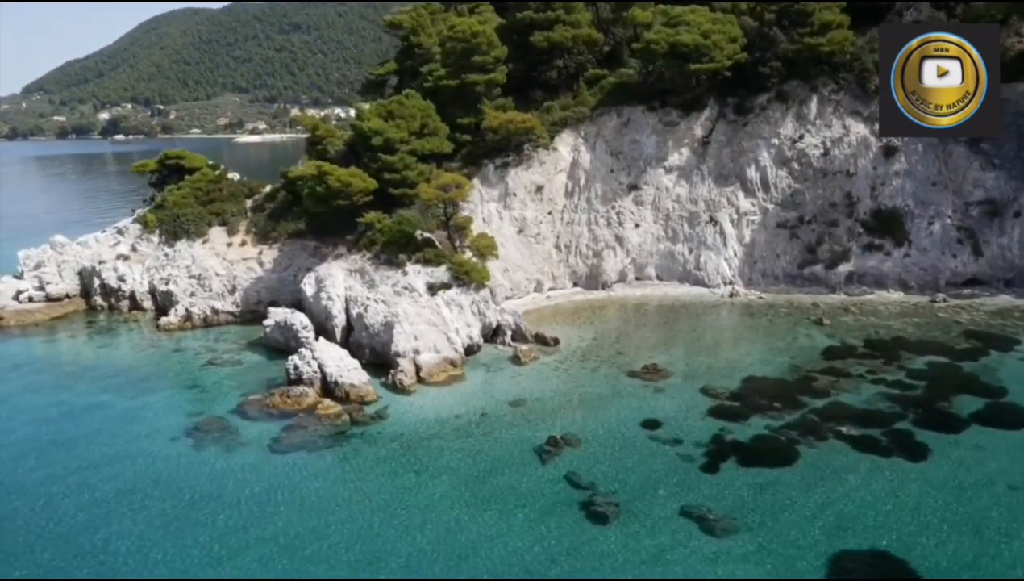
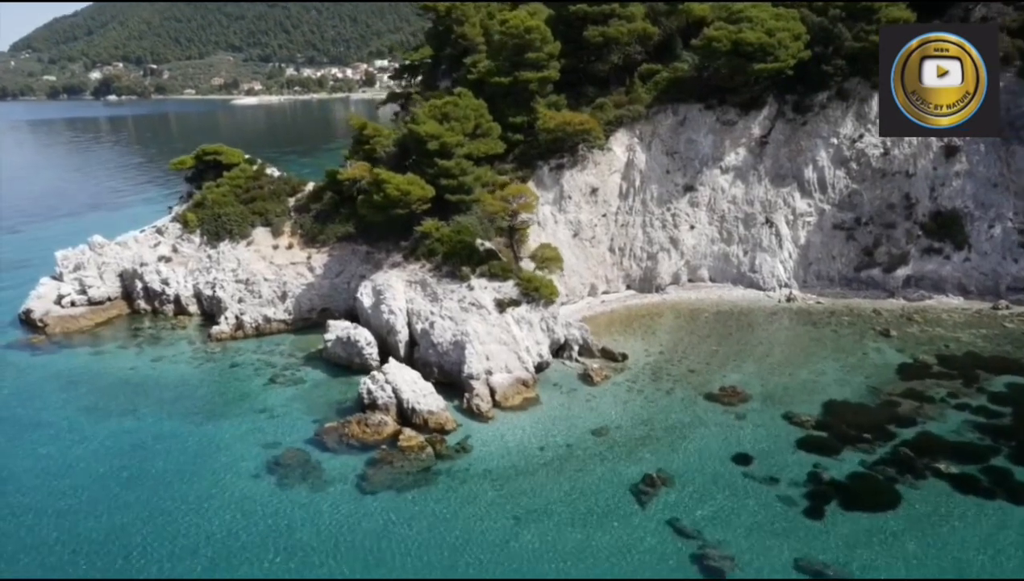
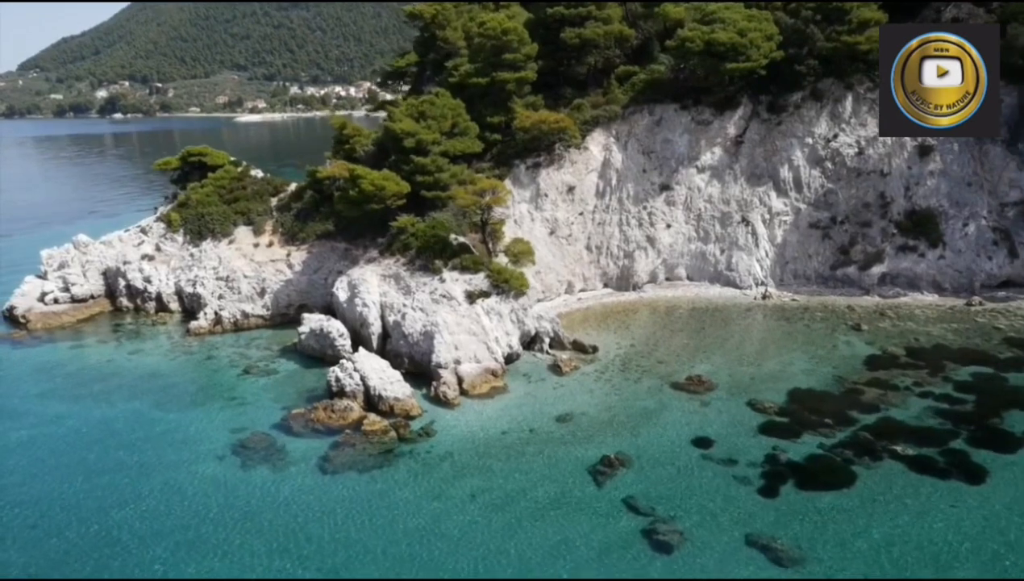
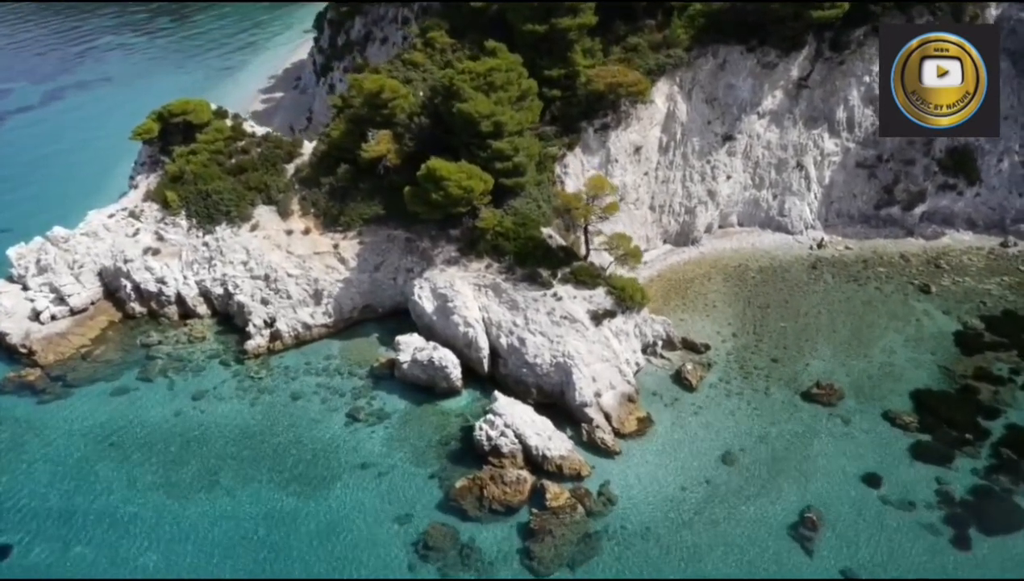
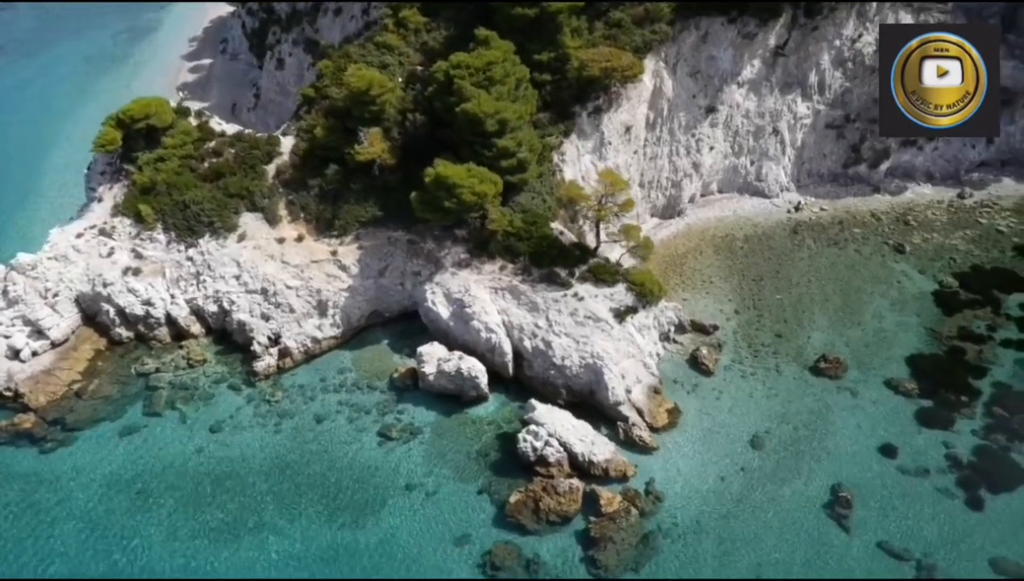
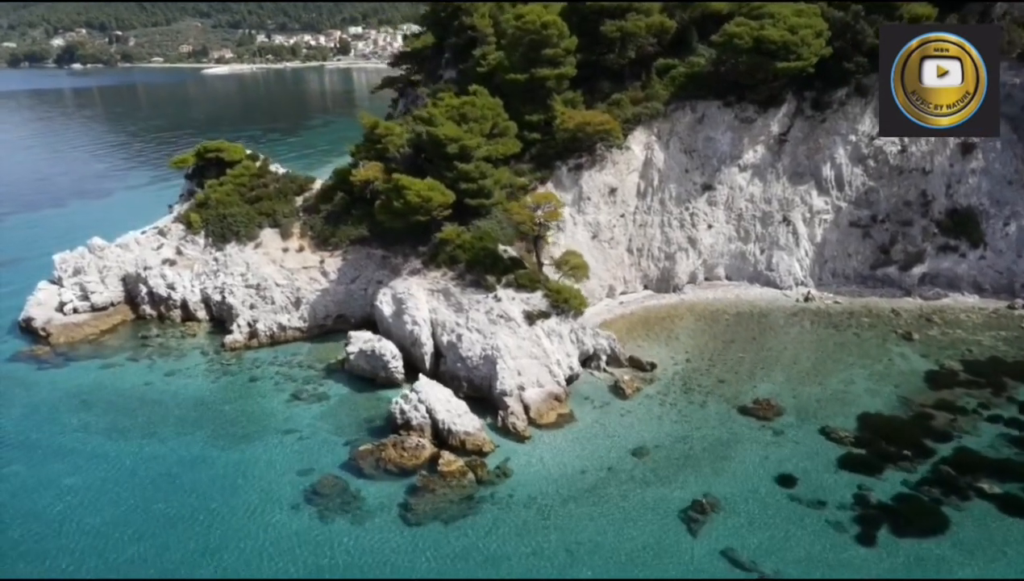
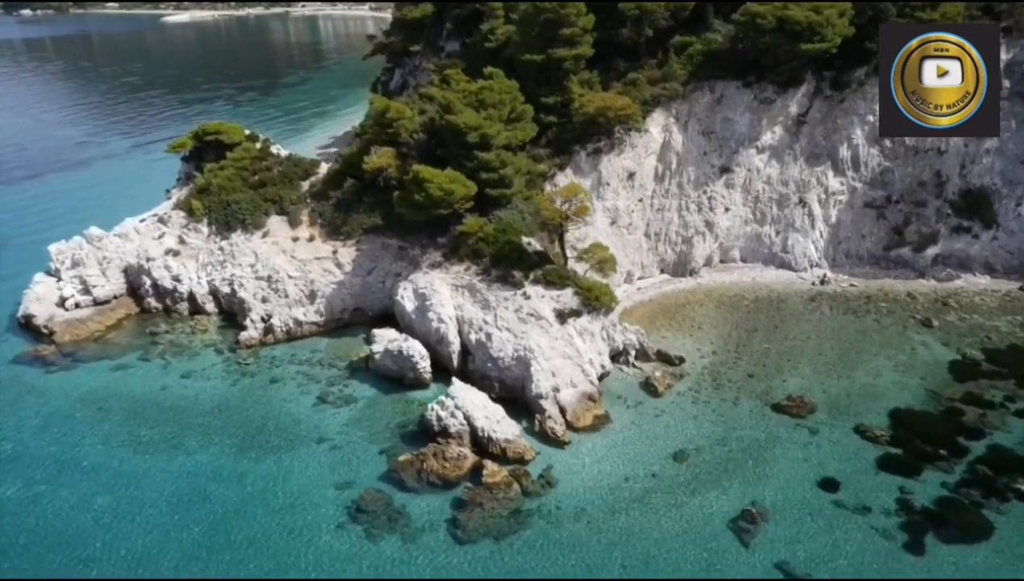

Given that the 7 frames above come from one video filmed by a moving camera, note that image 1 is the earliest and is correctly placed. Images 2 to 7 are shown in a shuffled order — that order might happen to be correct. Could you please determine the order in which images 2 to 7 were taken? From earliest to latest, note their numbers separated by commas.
3, 2, 6, 7, 4, 5
